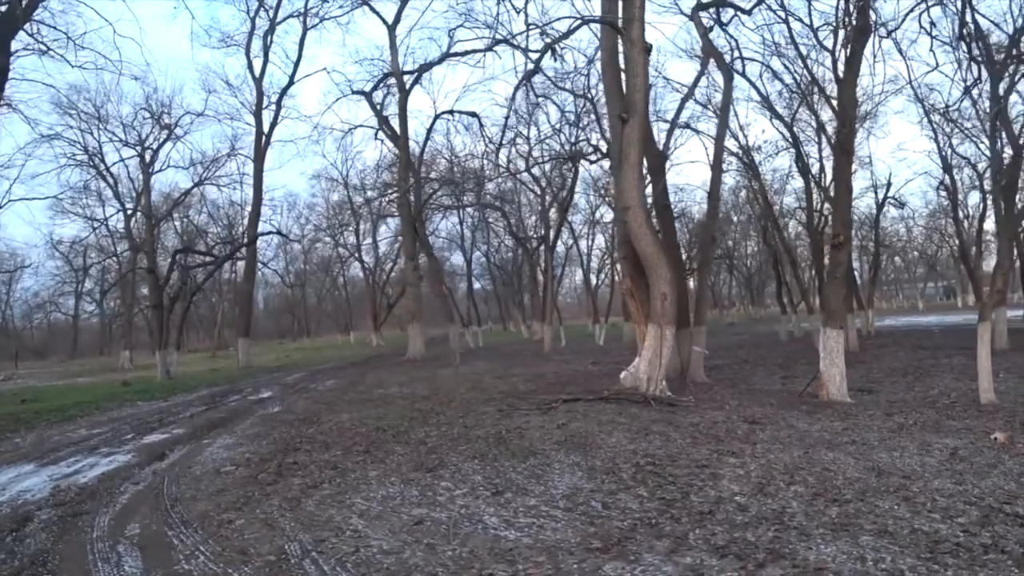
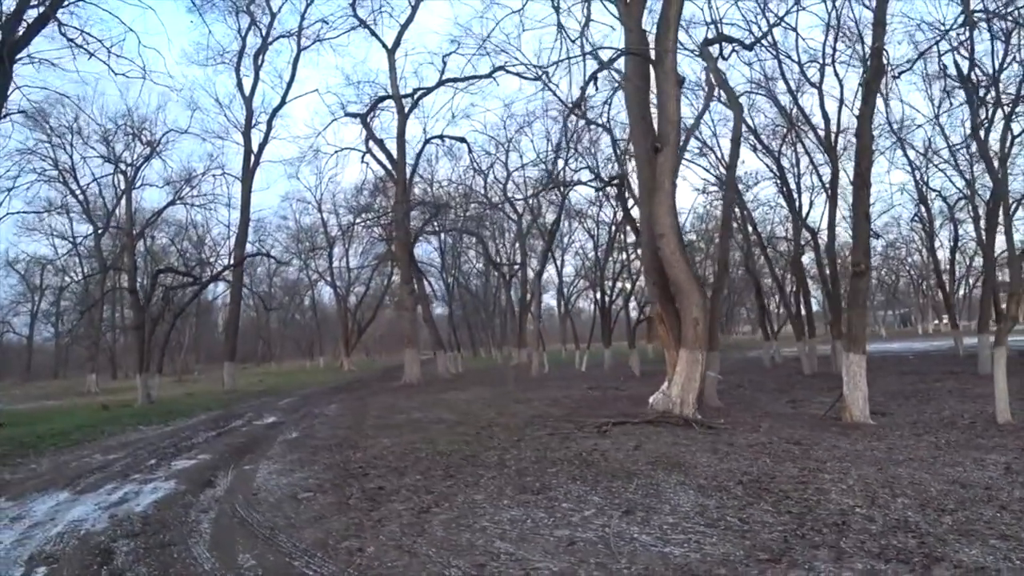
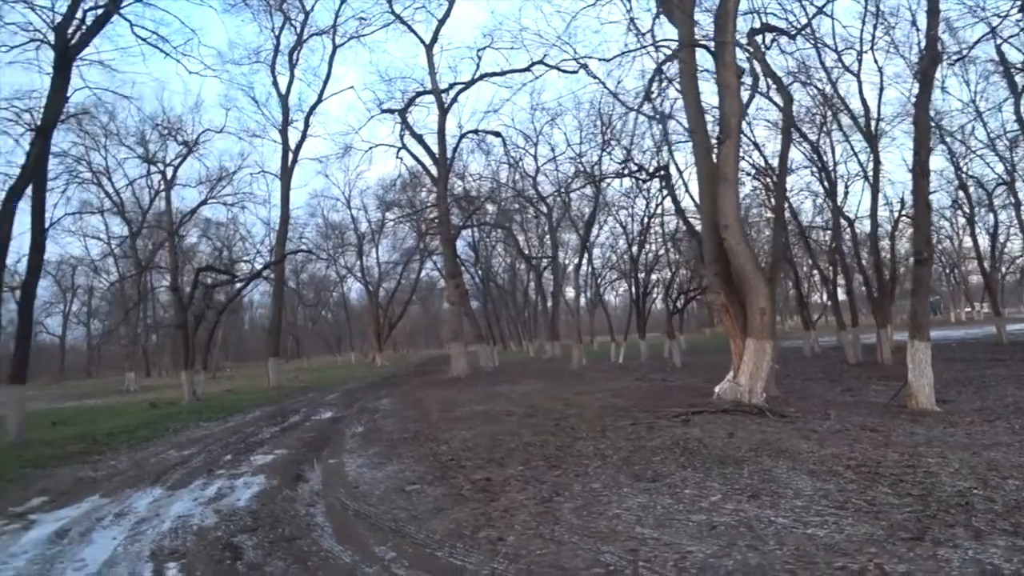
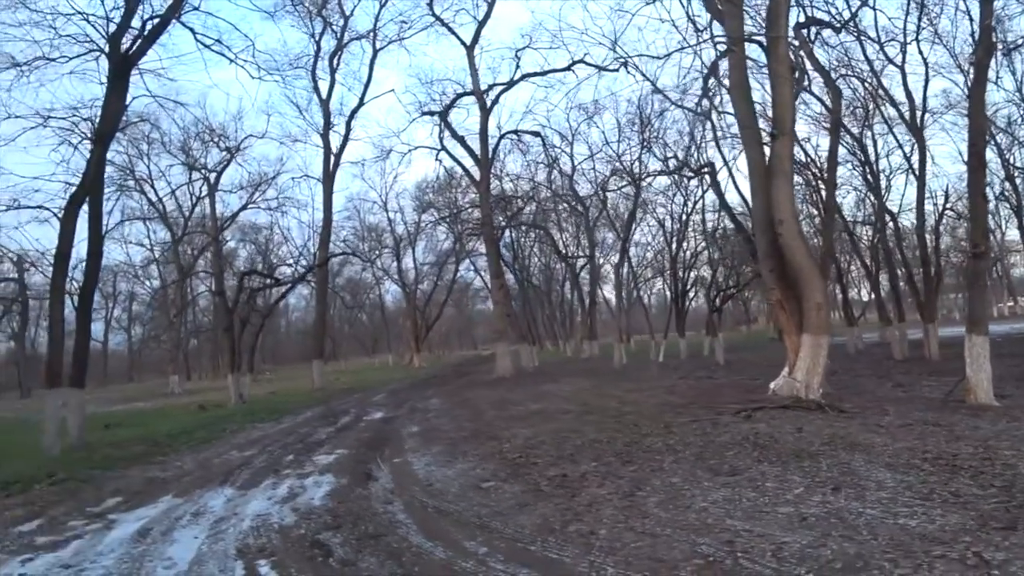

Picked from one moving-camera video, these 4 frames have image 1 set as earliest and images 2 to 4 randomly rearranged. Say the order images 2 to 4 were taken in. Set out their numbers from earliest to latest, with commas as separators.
2, 3, 4
